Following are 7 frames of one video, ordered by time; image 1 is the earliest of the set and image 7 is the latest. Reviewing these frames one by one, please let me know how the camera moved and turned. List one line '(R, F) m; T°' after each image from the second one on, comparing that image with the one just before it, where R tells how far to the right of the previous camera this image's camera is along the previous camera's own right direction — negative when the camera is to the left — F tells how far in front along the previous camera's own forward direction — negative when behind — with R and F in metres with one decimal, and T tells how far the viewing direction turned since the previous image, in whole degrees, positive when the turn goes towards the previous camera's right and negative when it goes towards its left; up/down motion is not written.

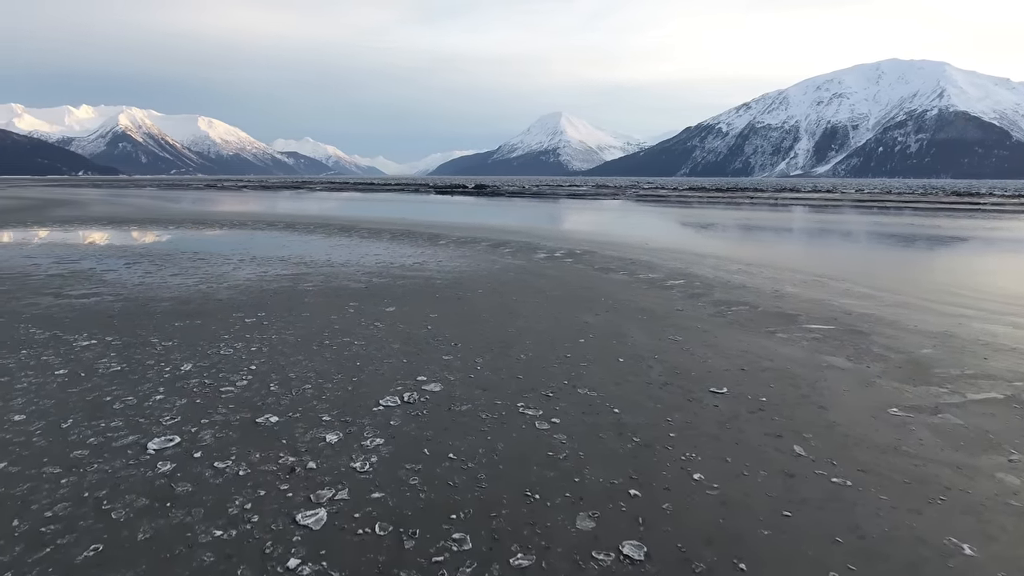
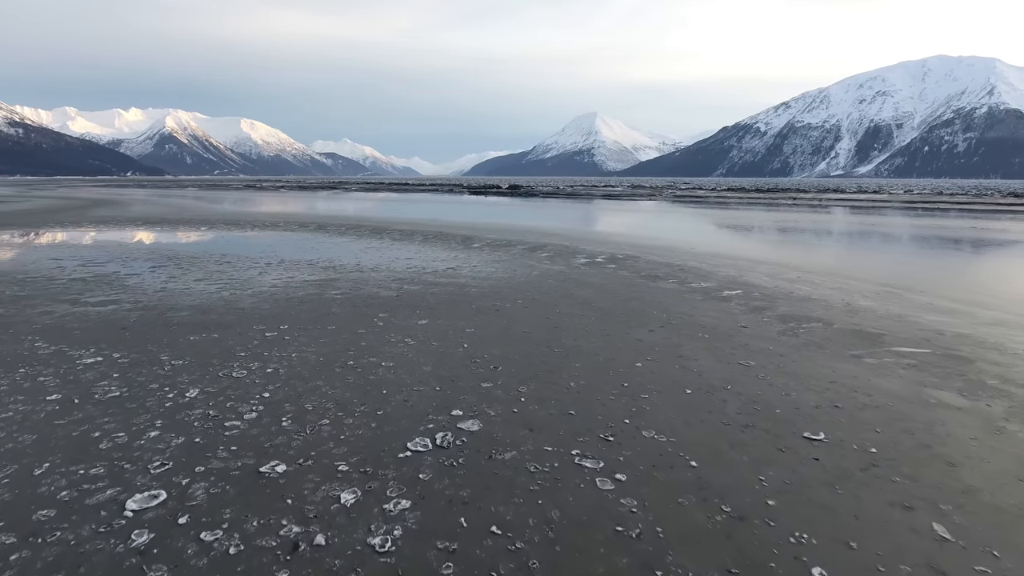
(-0.2, +1.1) m; -3°
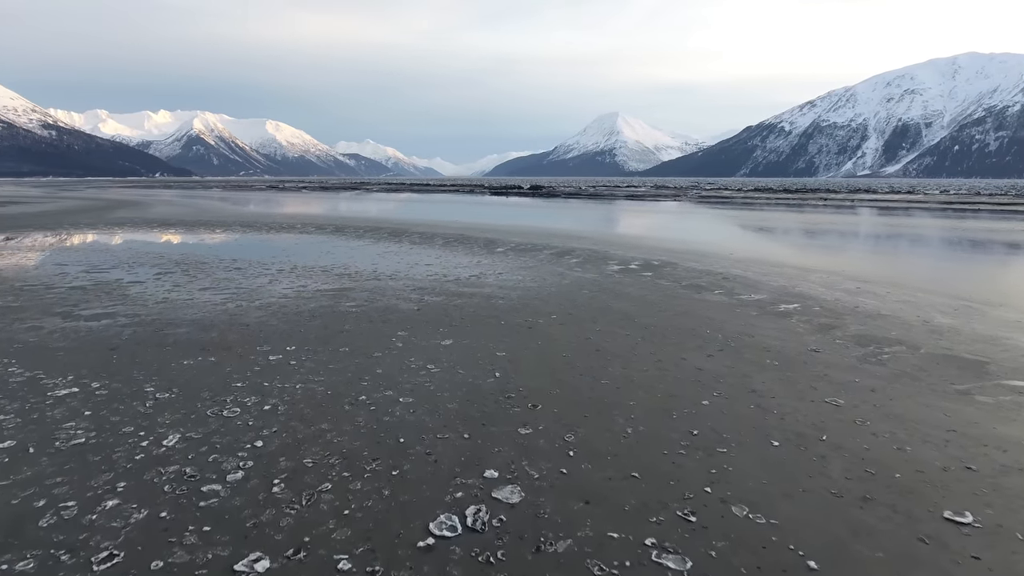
(-0.2, +1.3) m; -2°
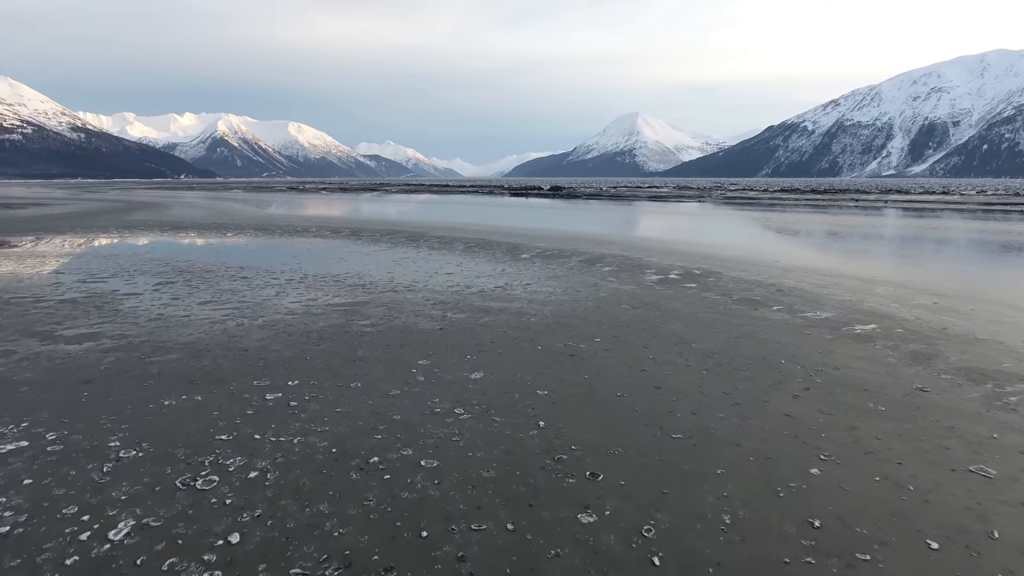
(-0.3, +1.5) m; -1°
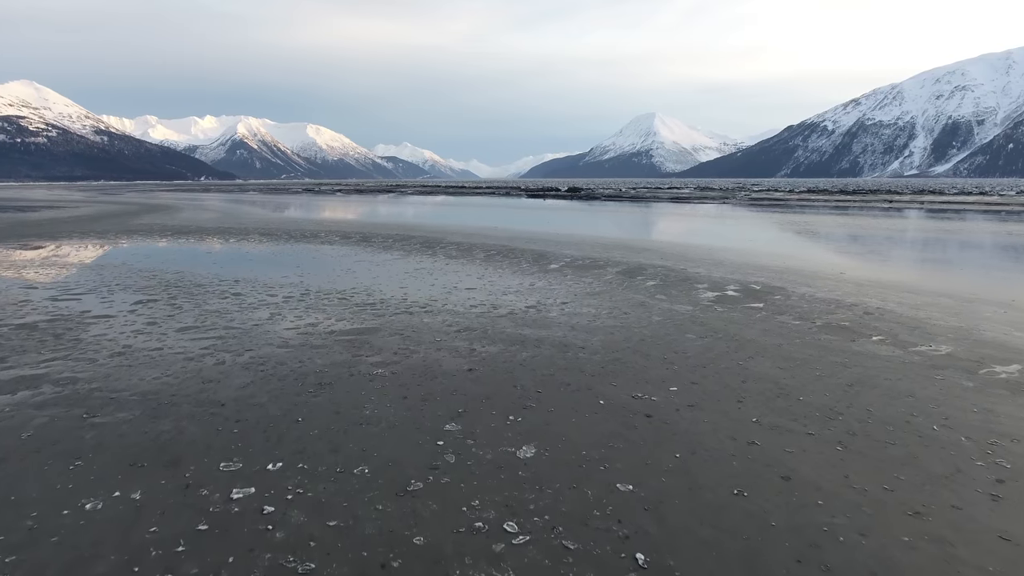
(-0.4, +2.2) m; -1°
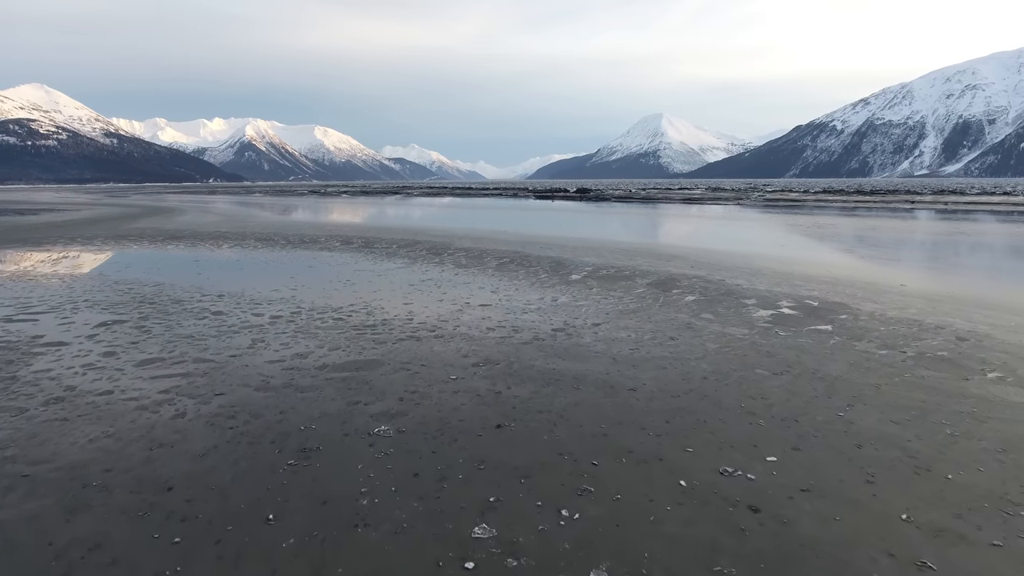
(-0.3, +1.9) m; 0°
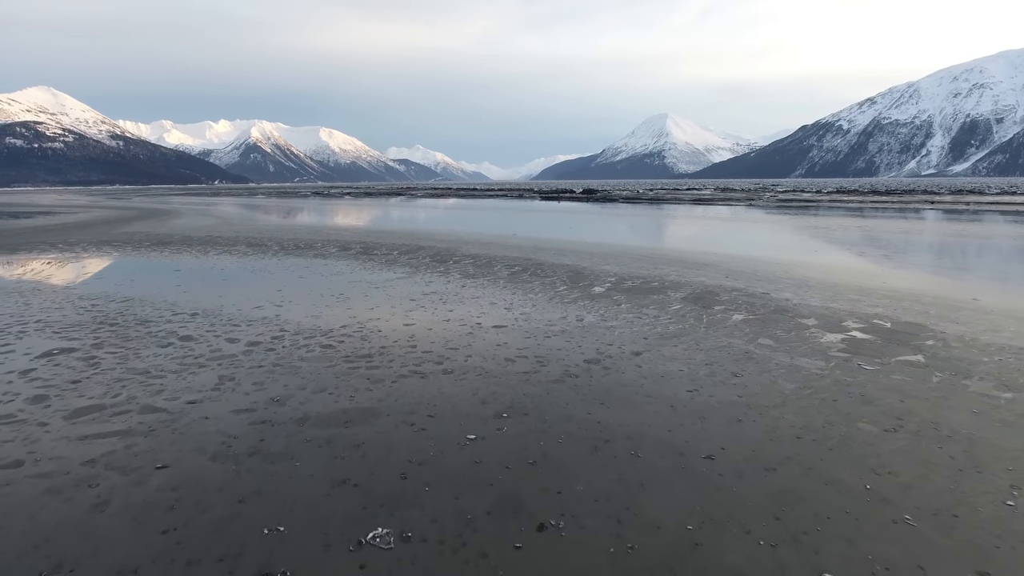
(-0.3, +2.0) m; 0°
